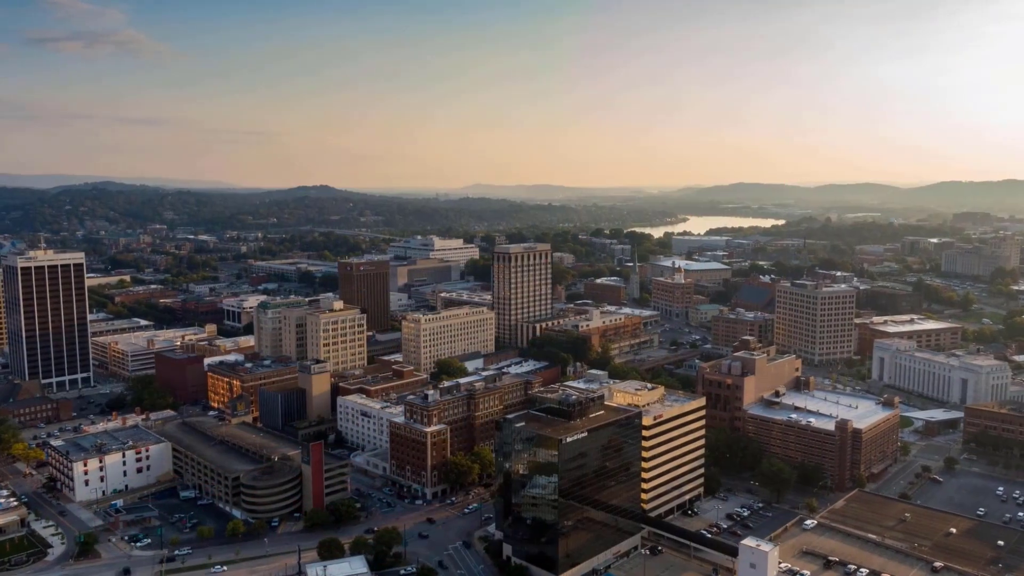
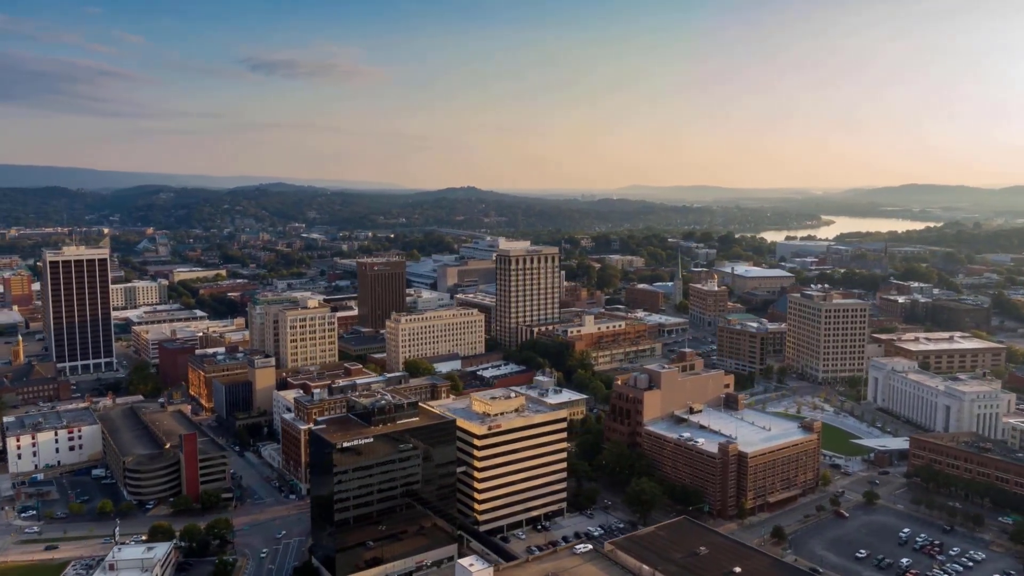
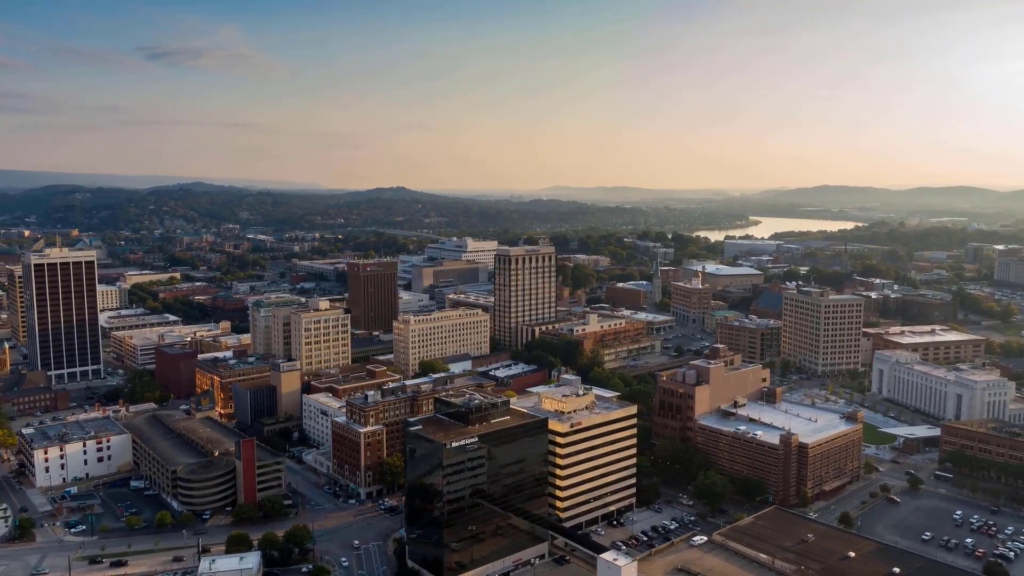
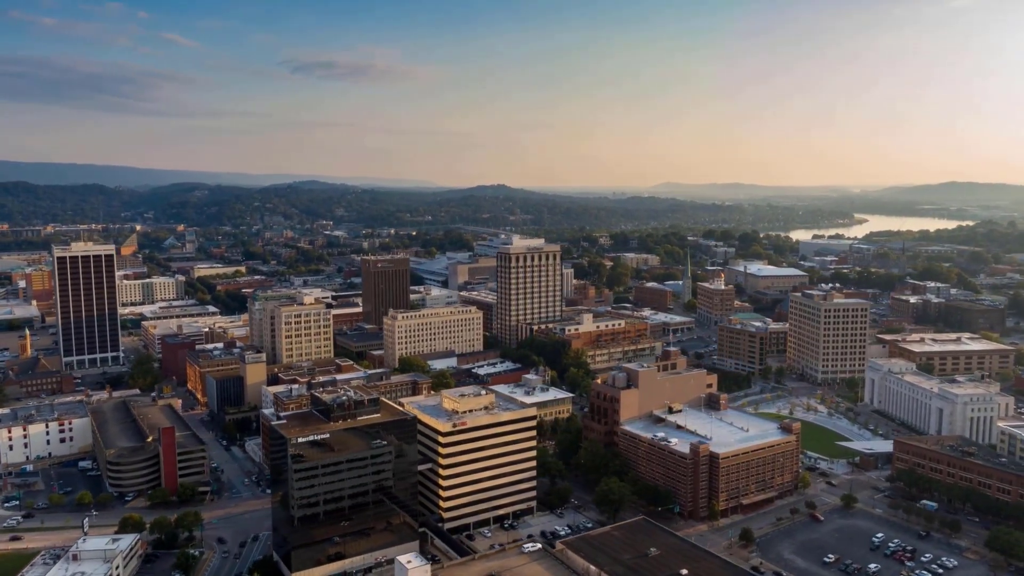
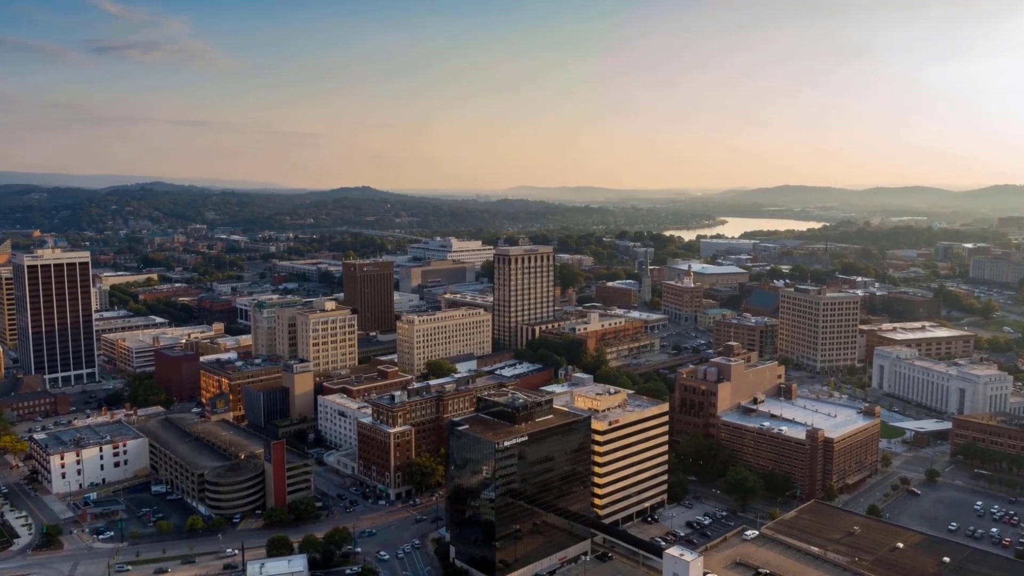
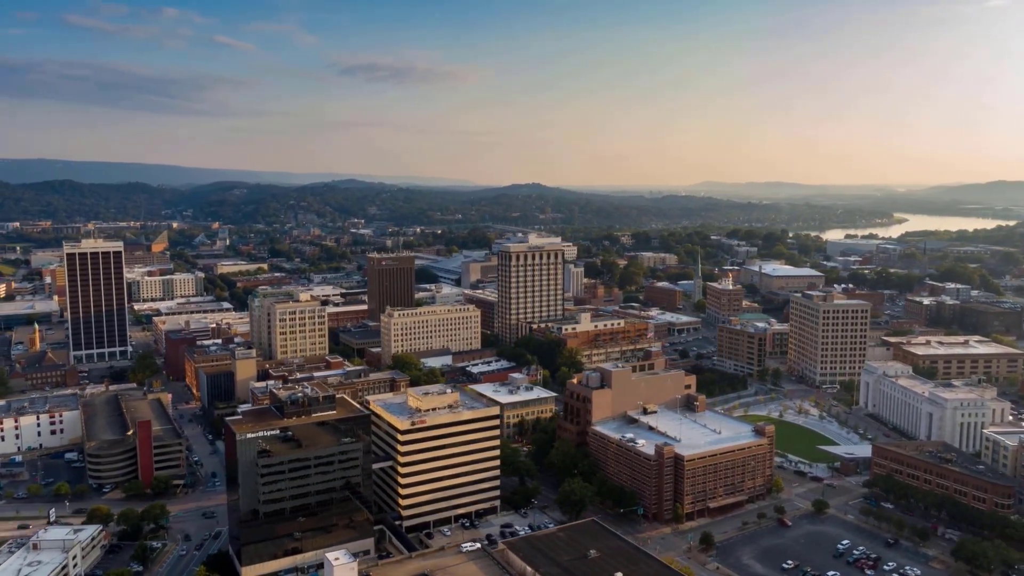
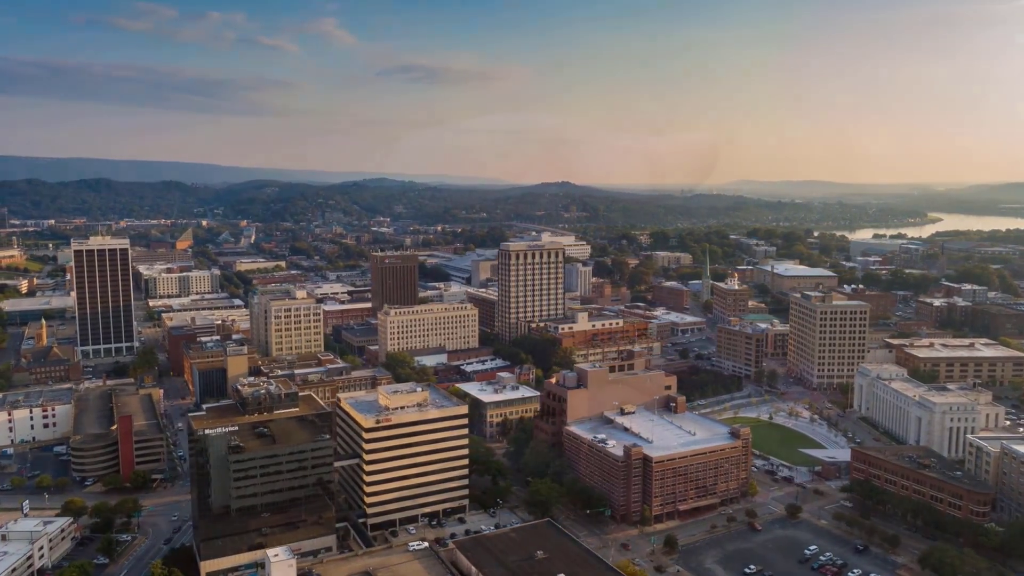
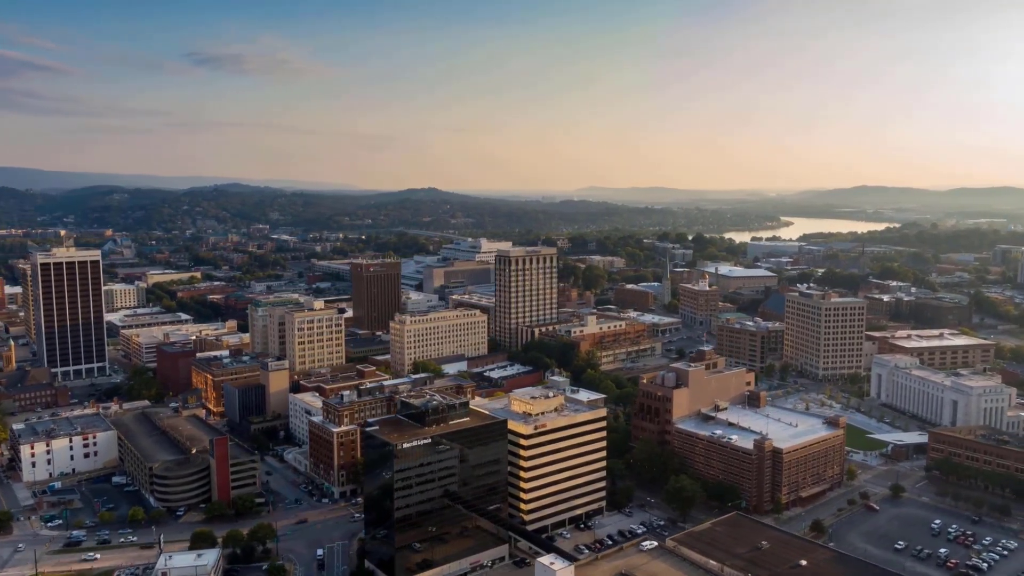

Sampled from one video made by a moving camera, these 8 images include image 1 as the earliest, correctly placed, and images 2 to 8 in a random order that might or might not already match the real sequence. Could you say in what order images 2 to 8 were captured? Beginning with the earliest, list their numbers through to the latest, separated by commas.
5, 3, 8, 2, 4, 6, 7
